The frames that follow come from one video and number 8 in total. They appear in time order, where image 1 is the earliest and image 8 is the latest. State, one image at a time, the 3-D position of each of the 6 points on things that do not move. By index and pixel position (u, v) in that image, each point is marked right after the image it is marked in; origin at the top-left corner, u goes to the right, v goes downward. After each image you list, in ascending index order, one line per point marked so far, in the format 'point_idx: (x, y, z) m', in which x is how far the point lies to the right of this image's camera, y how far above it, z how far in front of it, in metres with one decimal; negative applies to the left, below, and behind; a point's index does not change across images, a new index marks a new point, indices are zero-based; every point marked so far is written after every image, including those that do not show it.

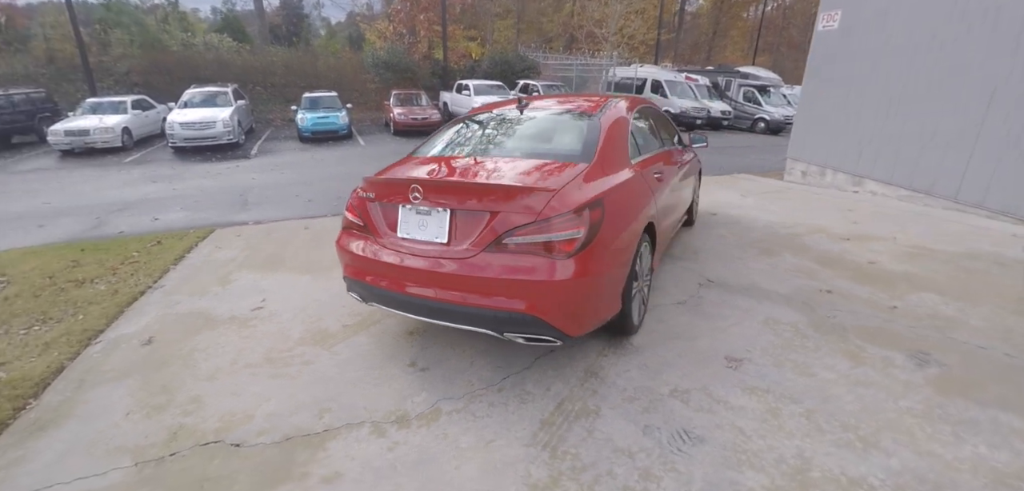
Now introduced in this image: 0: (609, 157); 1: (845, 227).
0: (+0.6, +0.5, +3.0) m
1: (+3.4, +0.2, +5.3) m
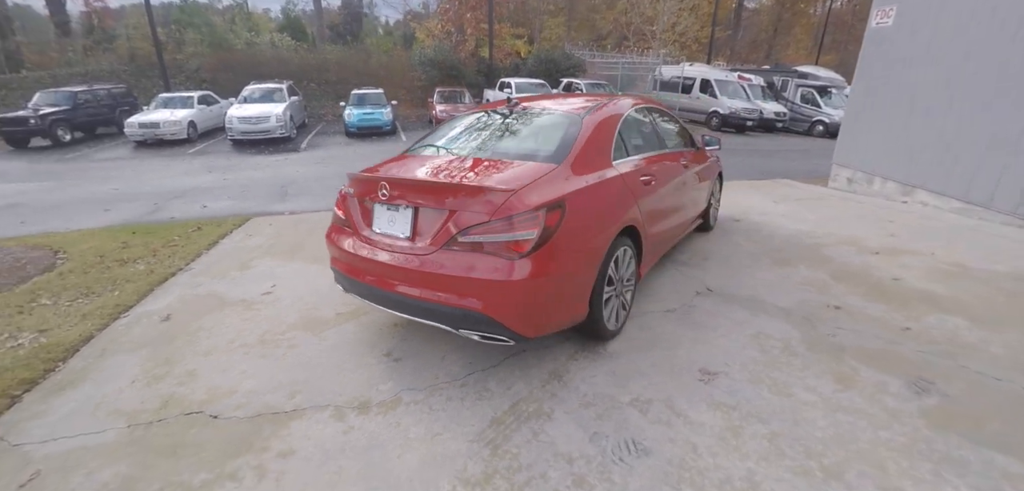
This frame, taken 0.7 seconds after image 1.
0: (+0.4, +0.5, +3.0) m
1: (+3.5, 0.0, +5.0) m
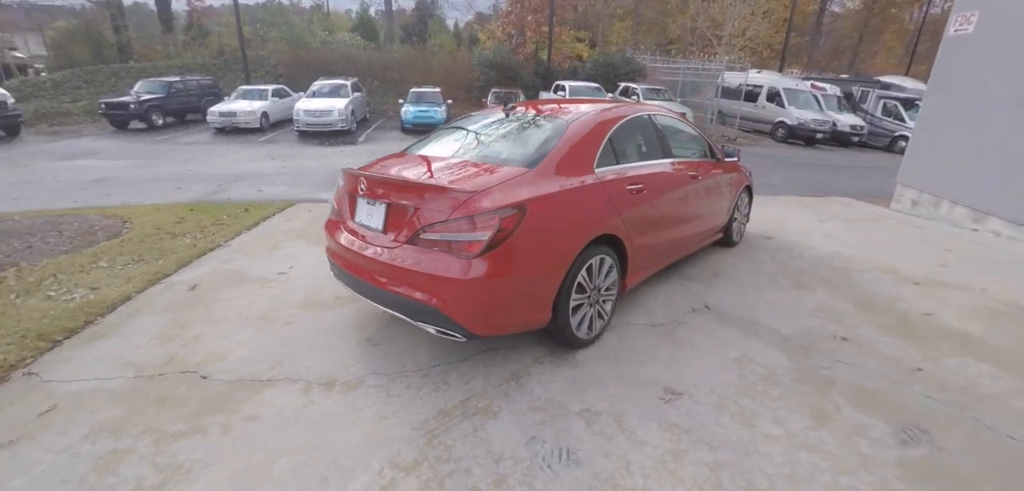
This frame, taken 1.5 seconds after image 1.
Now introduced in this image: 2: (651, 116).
0: (+0.3, +0.5, +3.0) m
1: (+3.6, -0.2, +4.5) m
2: (+1.0, +1.0, +3.9) m
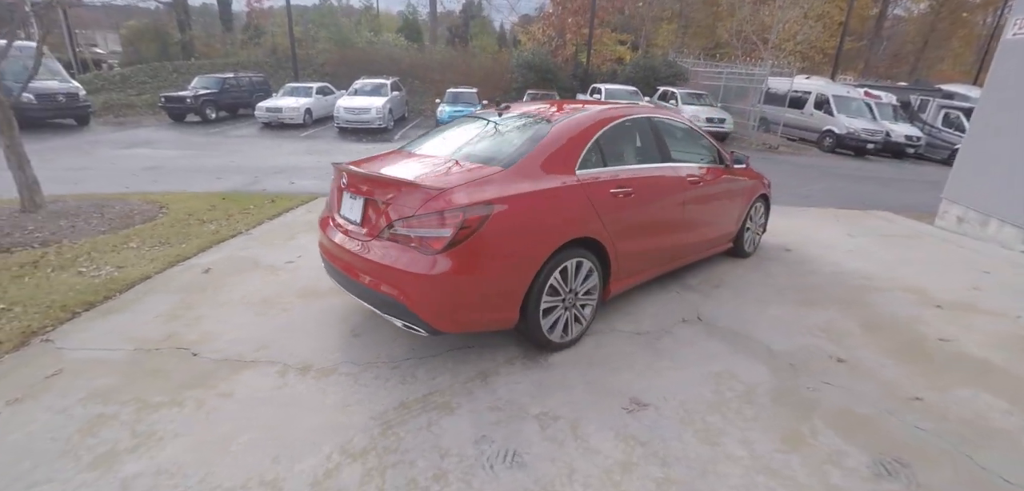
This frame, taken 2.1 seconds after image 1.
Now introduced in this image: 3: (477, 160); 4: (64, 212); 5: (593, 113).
0: (+0.2, +0.5, +3.0) m
1: (+3.6, -0.4, +4.2) m
2: (+1.0, +0.9, +3.8) m
3: (-0.2, +0.5, +3.1) m
4: (-4.6, +0.3, +5.1) m
5: (+0.5, +0.9, +3.5) m
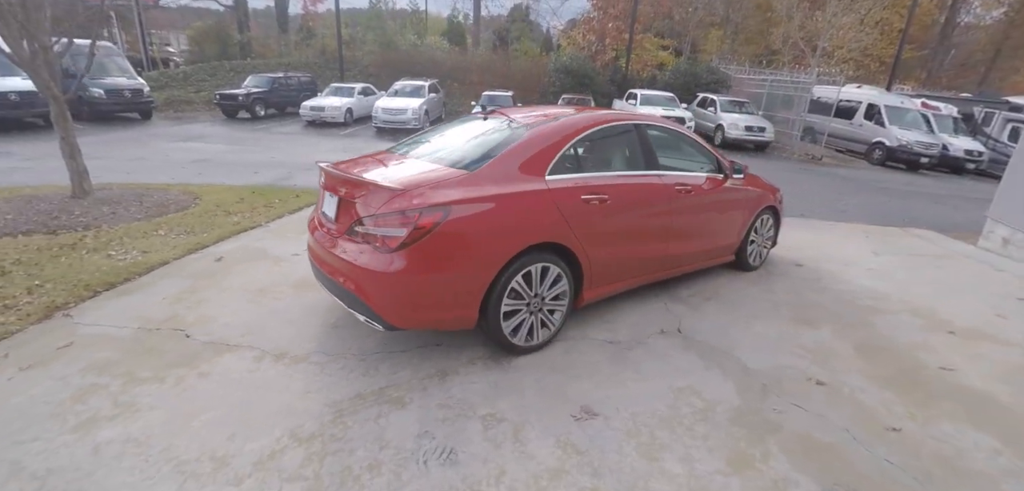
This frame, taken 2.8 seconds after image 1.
0: (0.0, +0.4, +3.1) m
1: (+3.5, -0.6, +3.9) m
2: (+0.9, +0.9, +3.7) m
3: (-0.3, +0.5, +3.2) m
4: (-4.5, +0.5, +5.7) m
5: (+0.4, +0.9, +3.5) m
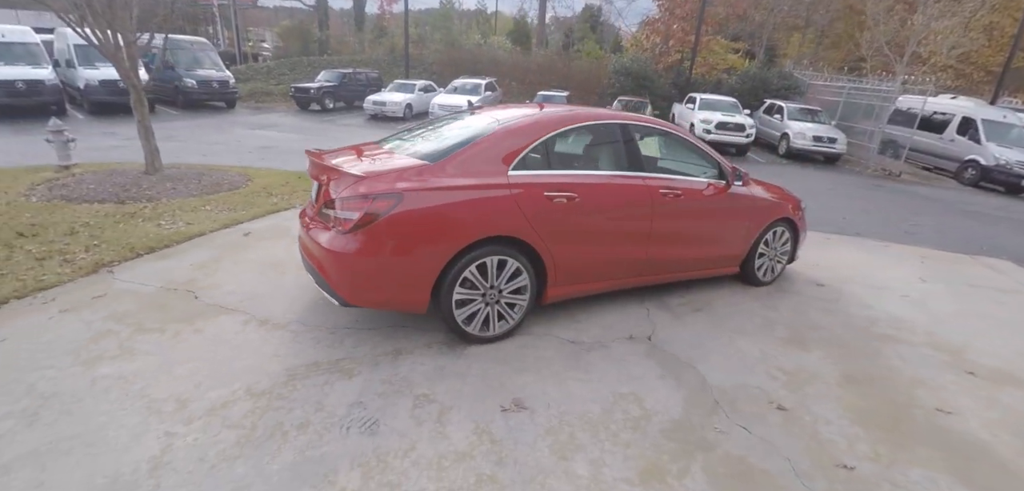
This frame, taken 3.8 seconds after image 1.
0: (-0.2, +0.5, +3.1) m
1: (+3.2, -0.8, +3.4) m
2: (+0.8, +0.9, +3.7) m
3: (-0.5, +0.6, +3.3) m
4: (-4.3, +0.9, +6.4) m
5: (+0.3, +0.9, +3.5) m
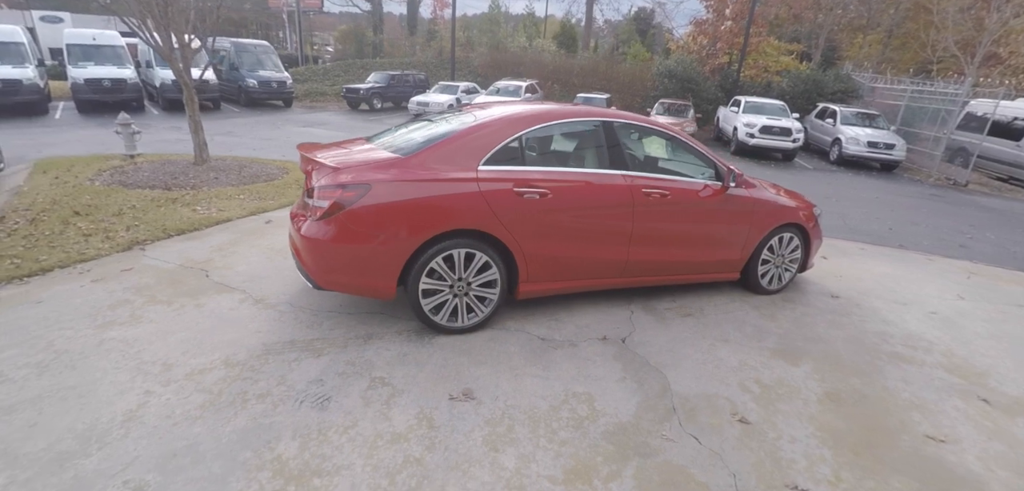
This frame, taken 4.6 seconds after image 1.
0: (-0.4, +0.6, +3.2) m
1: (+3.0, -0.9, +3.1) m
2: (+0.7, +0.9, +3.6) m
3: (-0.7, +0.7, +3.4) m
4: (-4.0, +1.1, +6.9) m
5: (+0.2, +0.9, +3.5) m
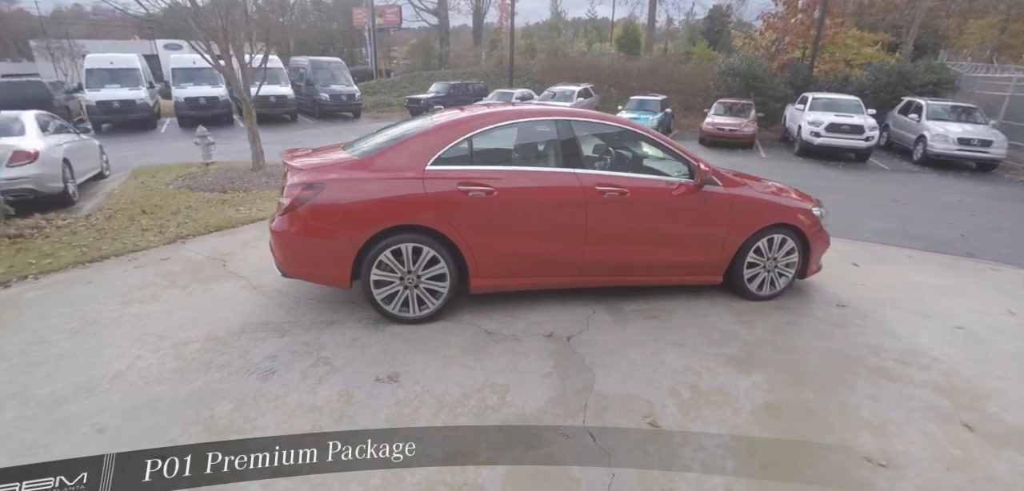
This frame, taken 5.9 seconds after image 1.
0: (-0.7, +0.6, +3.4) m
1: (+2.6, -0.9, +2.6) m
2: (+0.4, +0.9, +3.6) m
3: (-1.0, +0.7, +3.6) m
4: (-3.6, +1.1, +7.7) m
5: (-0.1, +1.0, +3.6) m
